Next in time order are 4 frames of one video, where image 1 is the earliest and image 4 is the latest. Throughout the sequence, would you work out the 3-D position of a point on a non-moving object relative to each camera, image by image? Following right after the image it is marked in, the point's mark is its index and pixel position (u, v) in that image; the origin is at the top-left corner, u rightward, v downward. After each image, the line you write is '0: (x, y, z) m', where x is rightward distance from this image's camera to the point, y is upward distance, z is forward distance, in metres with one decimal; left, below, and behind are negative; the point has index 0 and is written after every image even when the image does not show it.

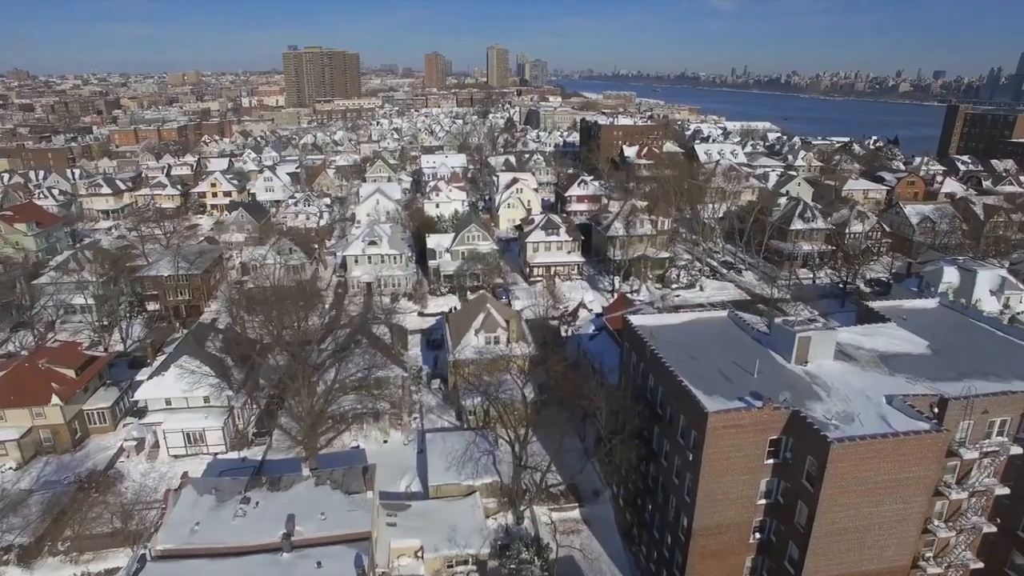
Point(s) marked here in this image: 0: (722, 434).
0: (+5.4, -3.8, +14.8) m
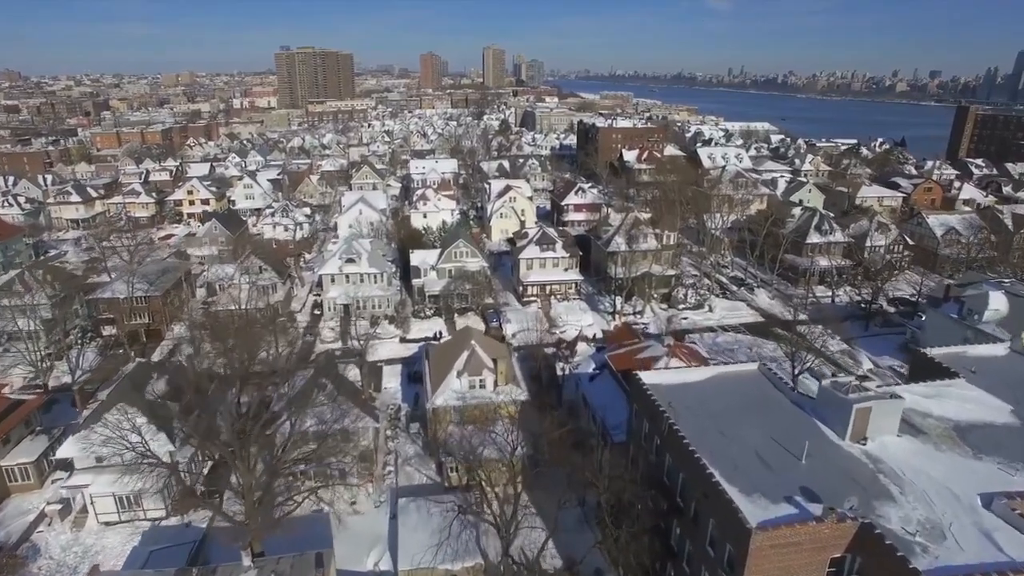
0: (+4.9, -5.1, +11.1) m
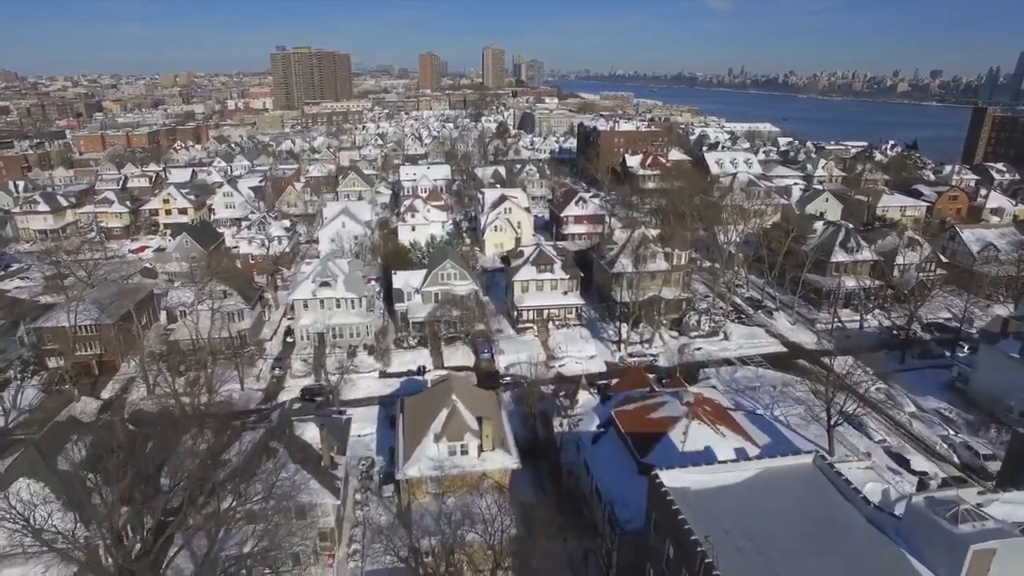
0: (+4.5, -6.7, +7.2) m
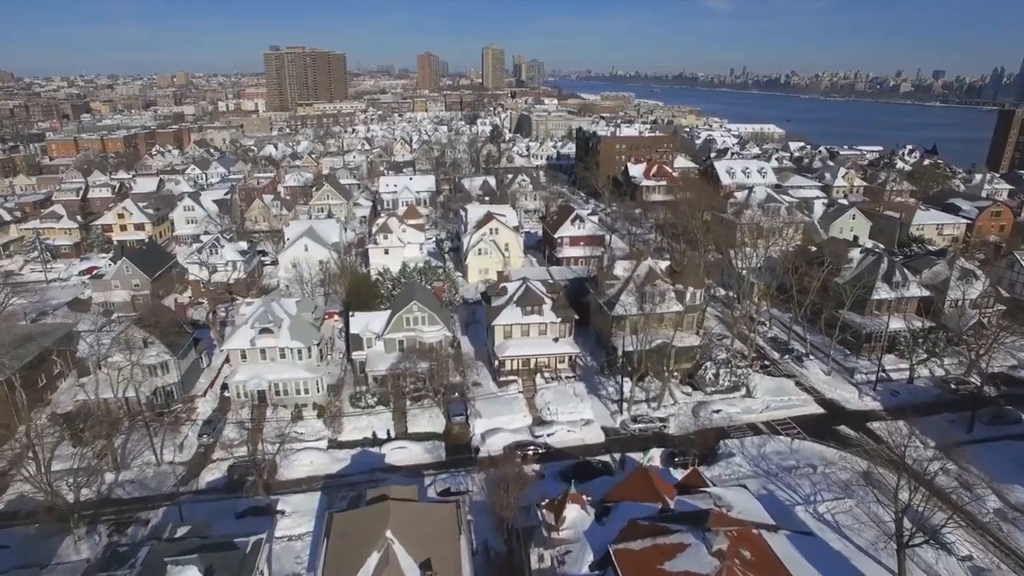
0: (+3.5, -9.0, +1.2) m
